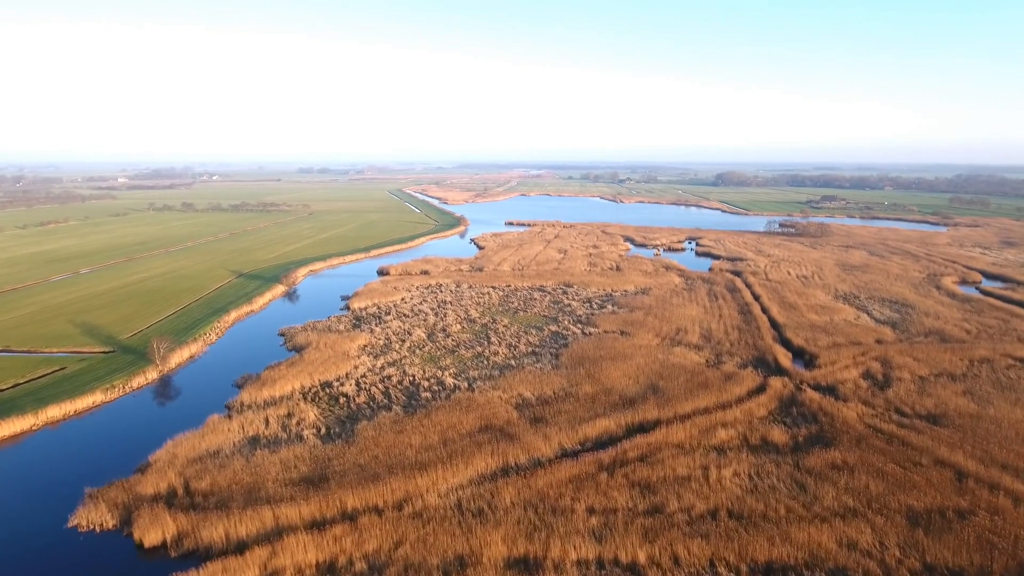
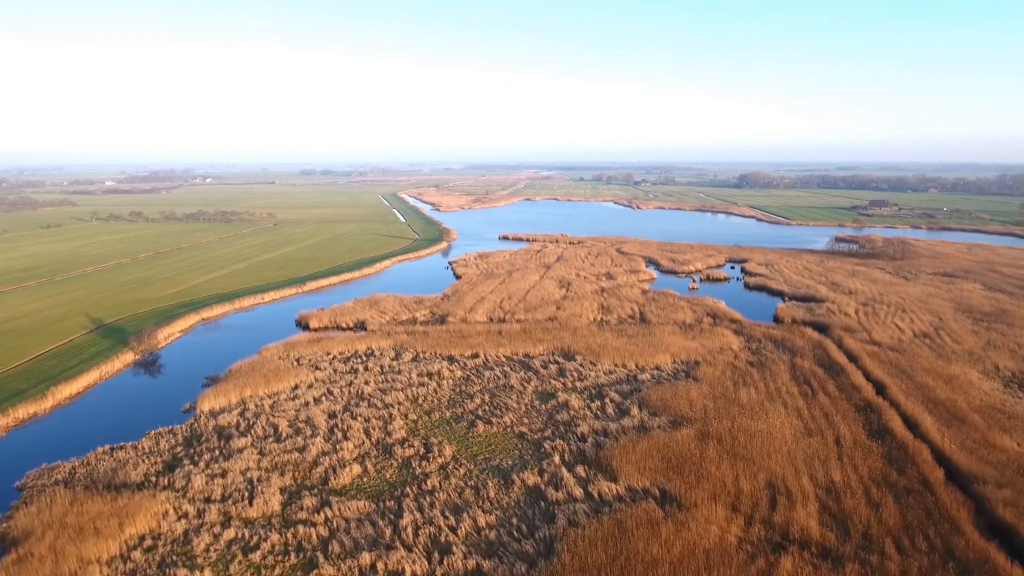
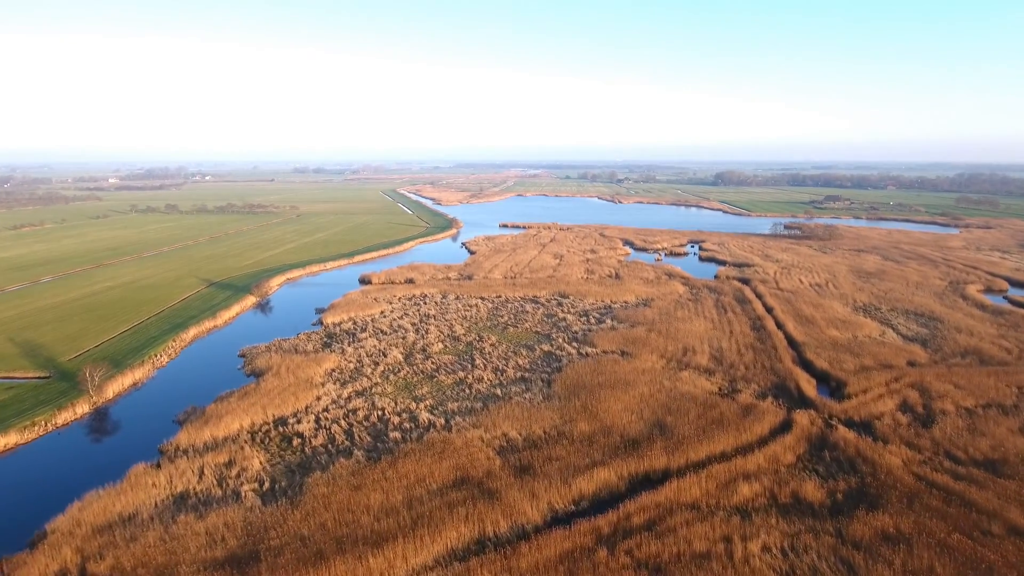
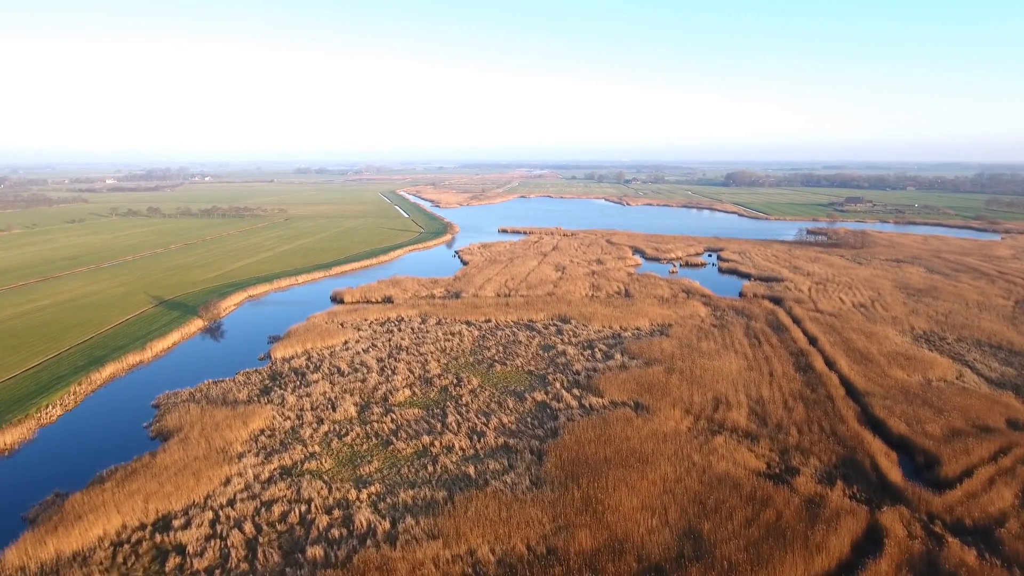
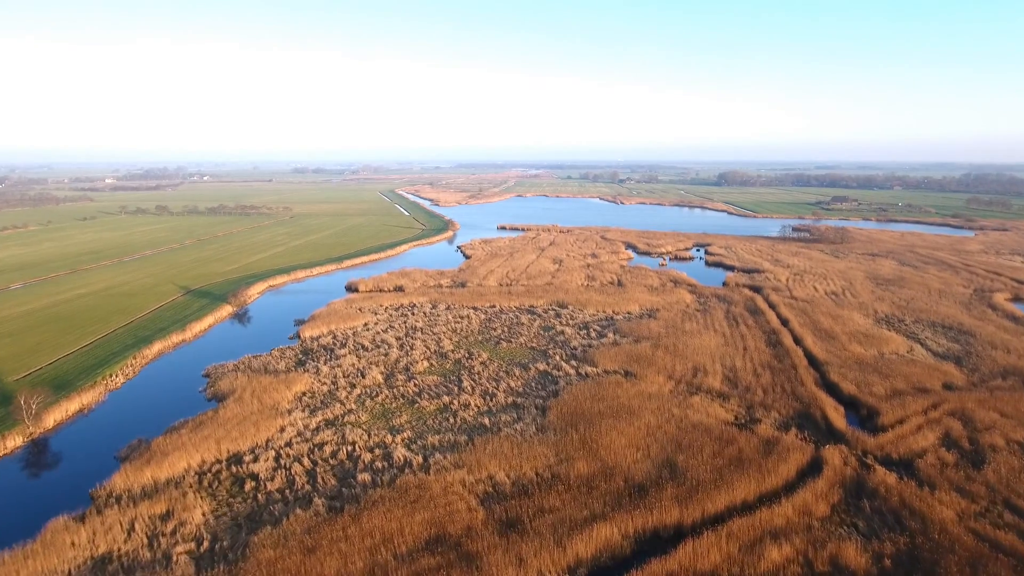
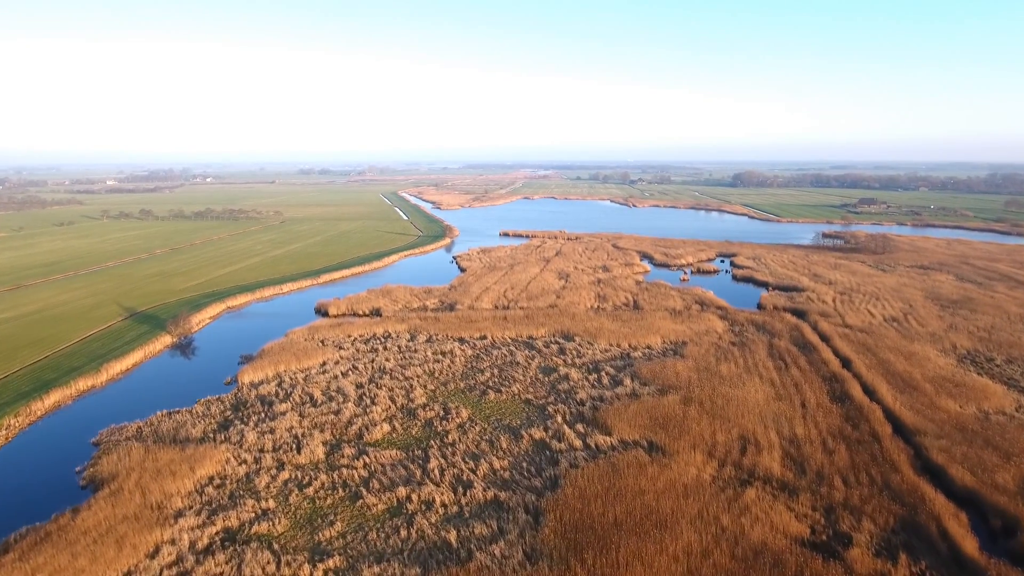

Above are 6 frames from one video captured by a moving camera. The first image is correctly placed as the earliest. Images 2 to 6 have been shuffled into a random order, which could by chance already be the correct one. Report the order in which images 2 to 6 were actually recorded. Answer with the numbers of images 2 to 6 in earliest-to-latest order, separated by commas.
3, 5, 4, 6, 2
